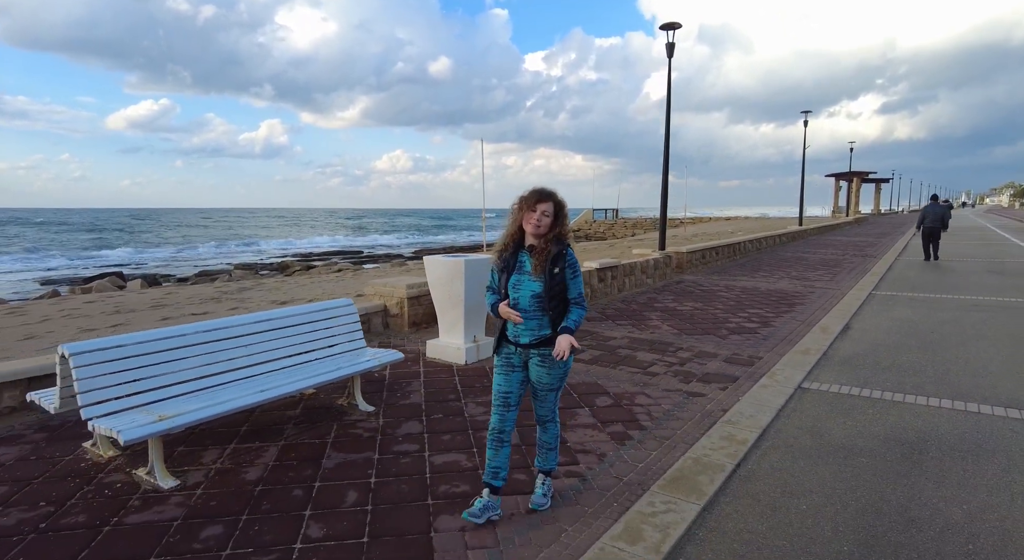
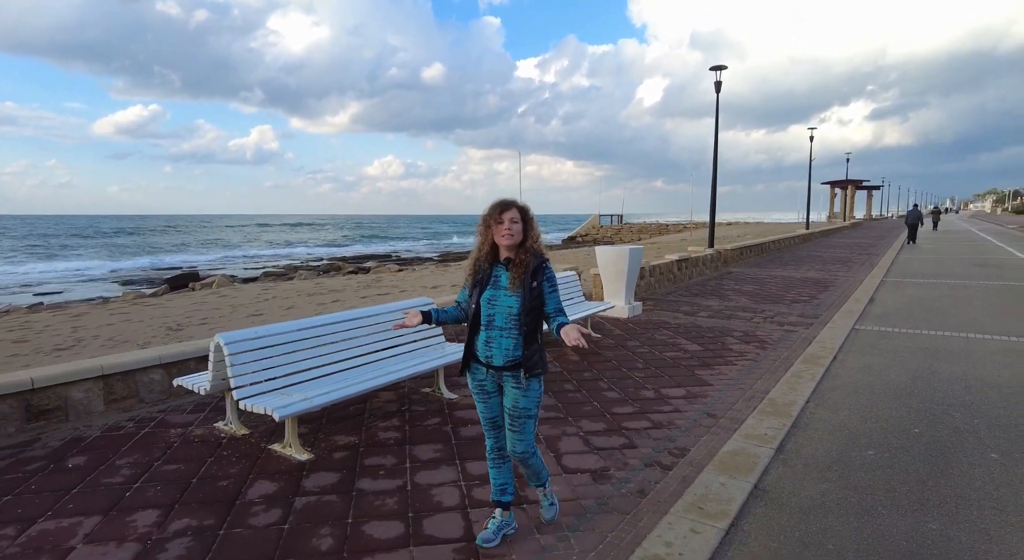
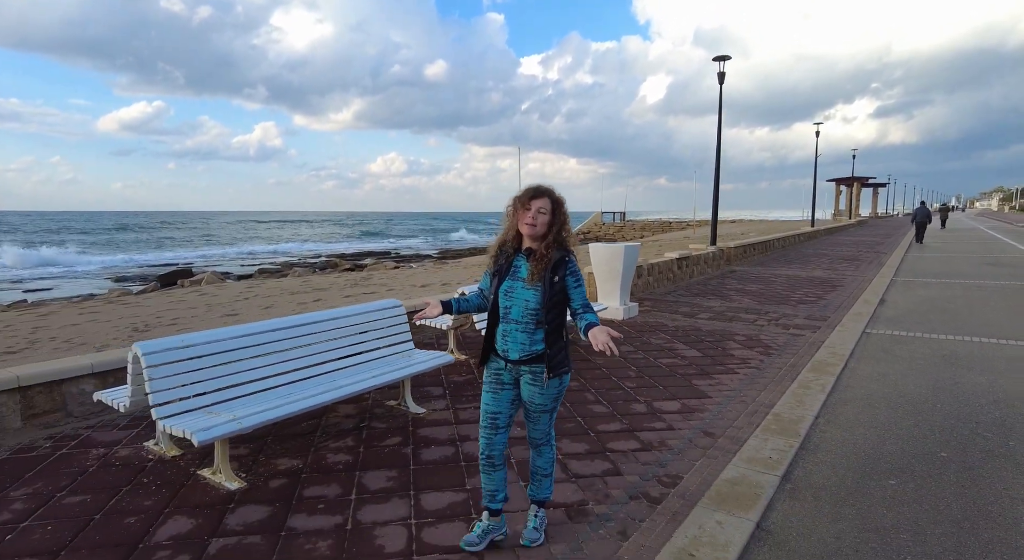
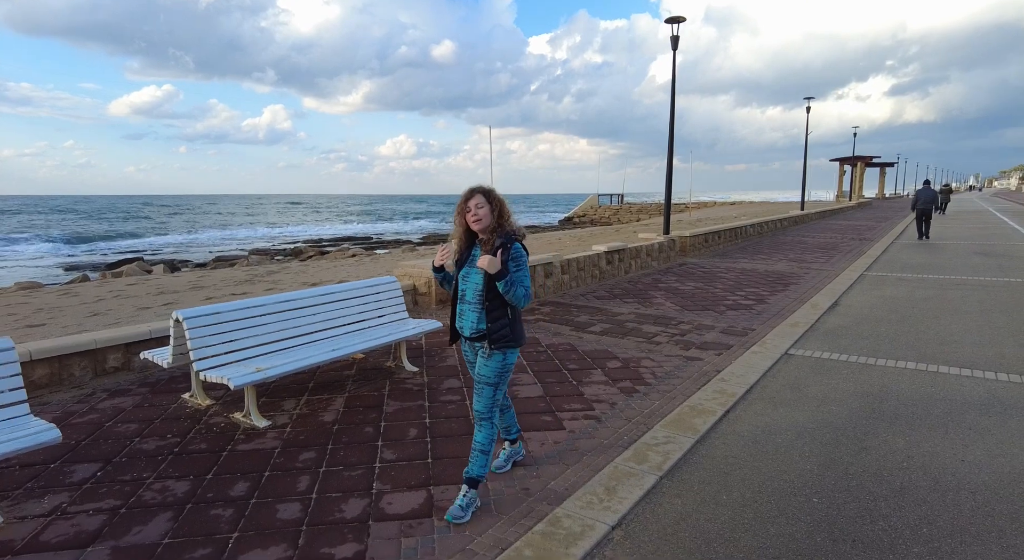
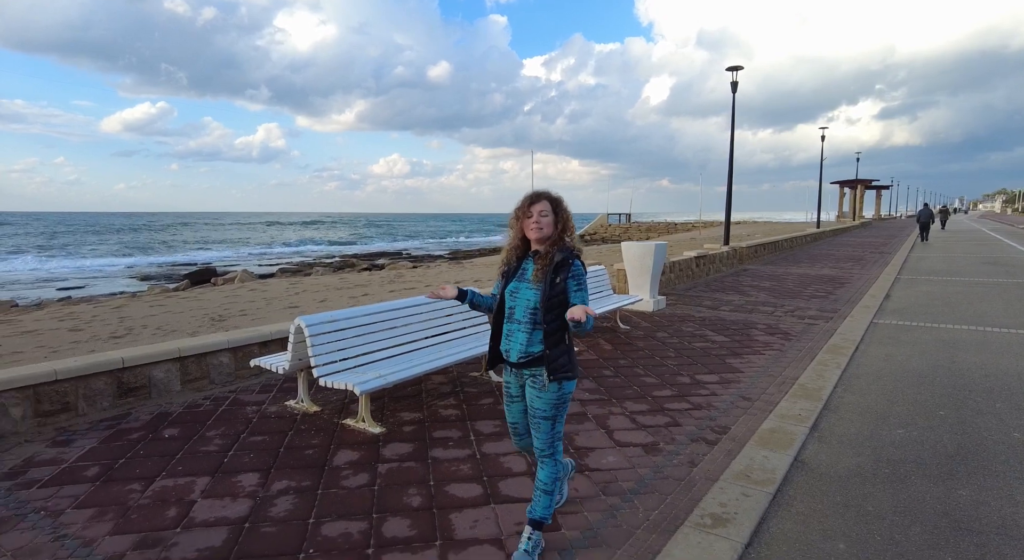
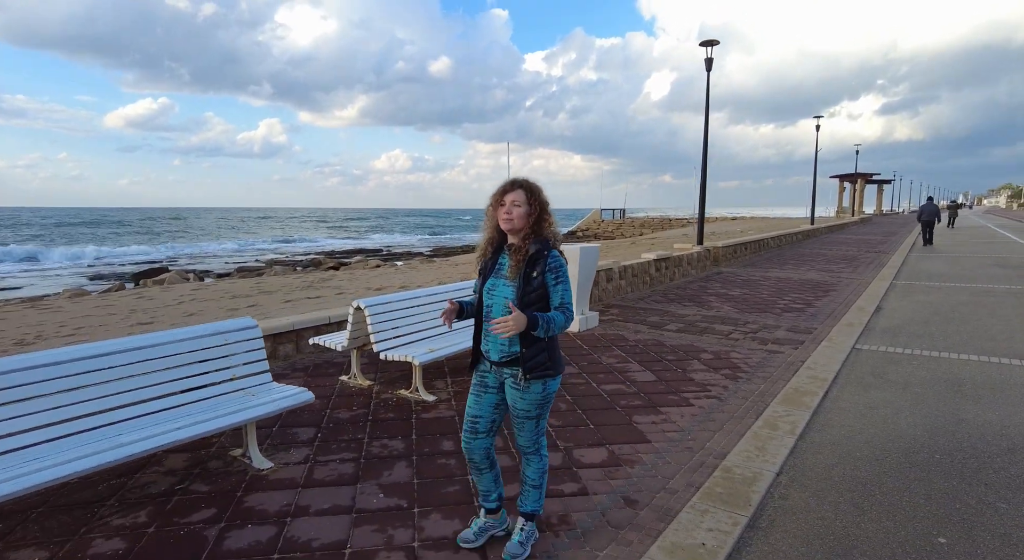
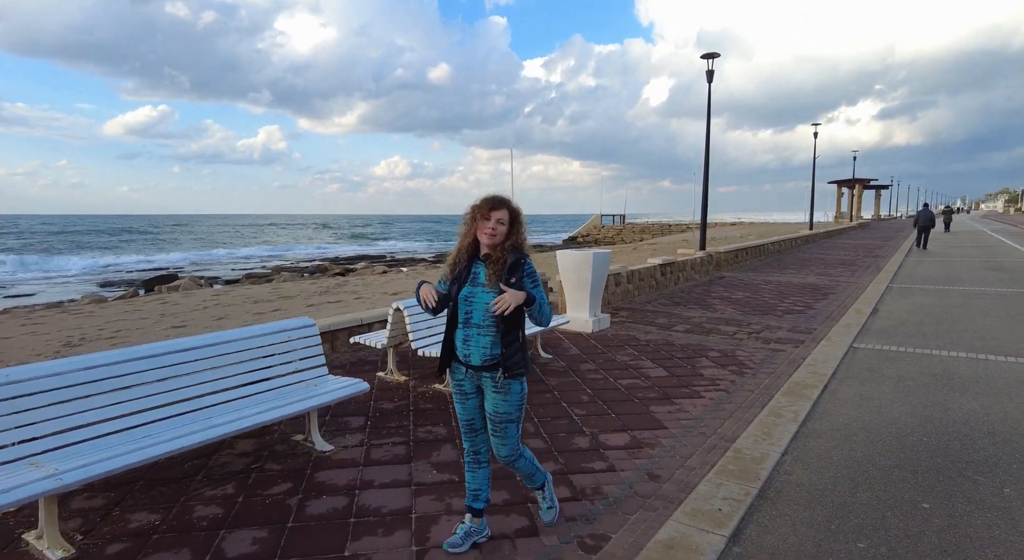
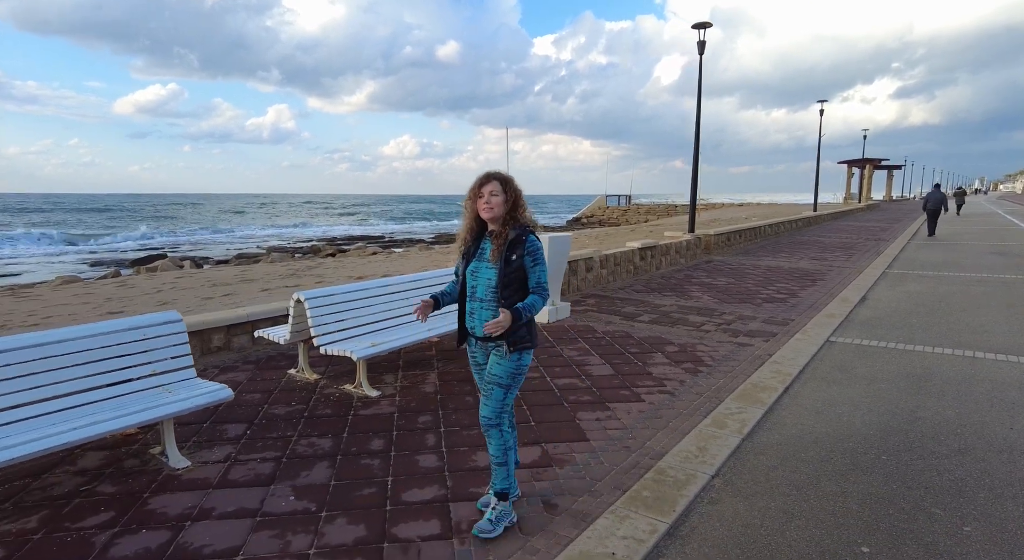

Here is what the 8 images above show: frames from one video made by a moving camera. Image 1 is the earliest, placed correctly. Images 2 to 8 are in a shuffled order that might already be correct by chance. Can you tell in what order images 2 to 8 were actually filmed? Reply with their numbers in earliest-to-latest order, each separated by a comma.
4, 8, 6, 7, 3, 2, 5
